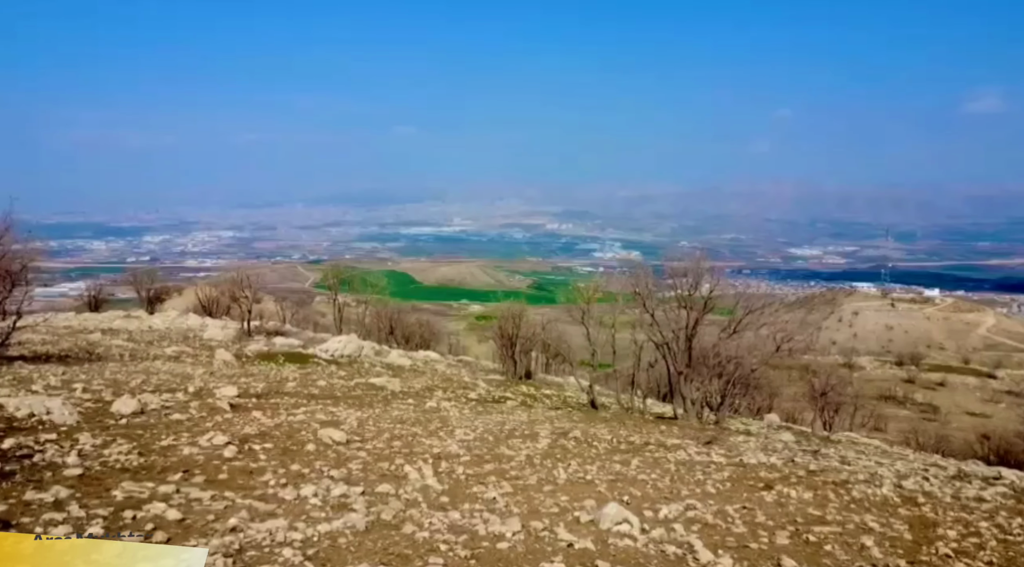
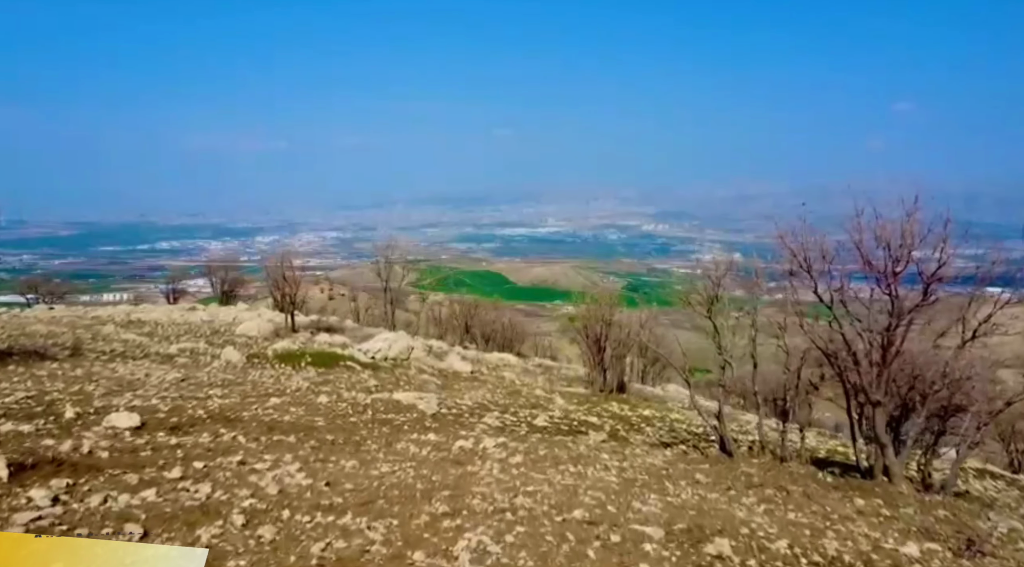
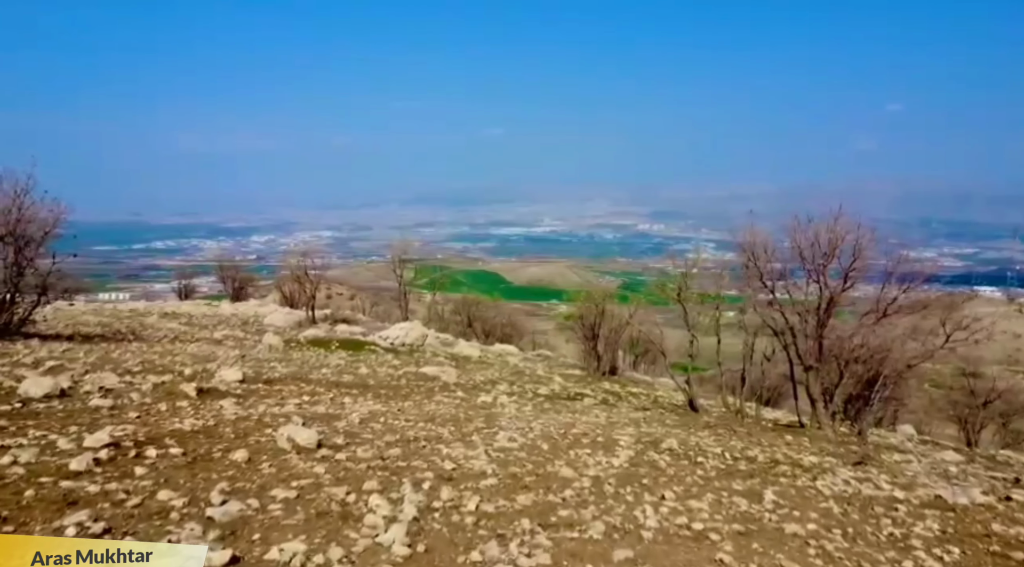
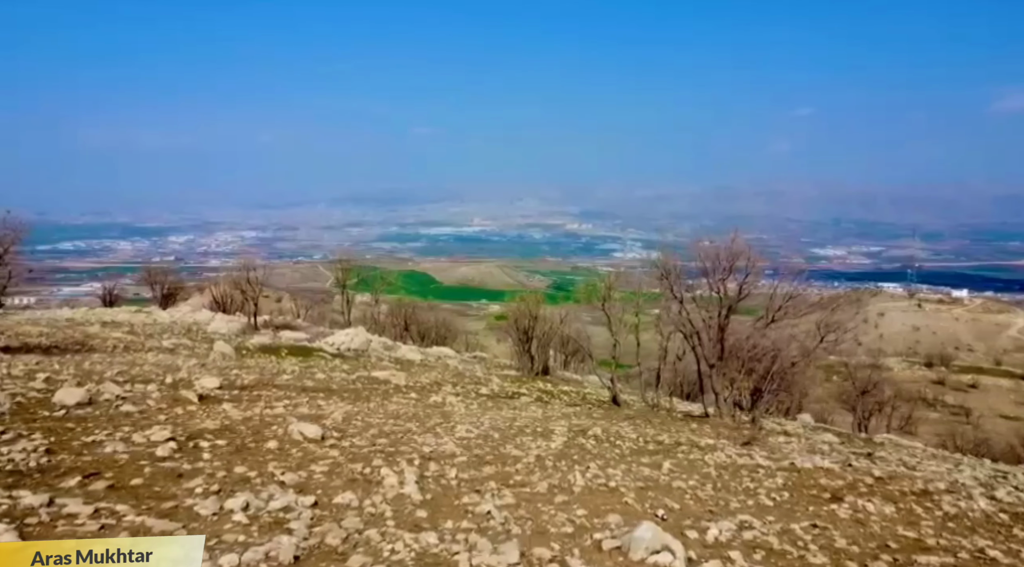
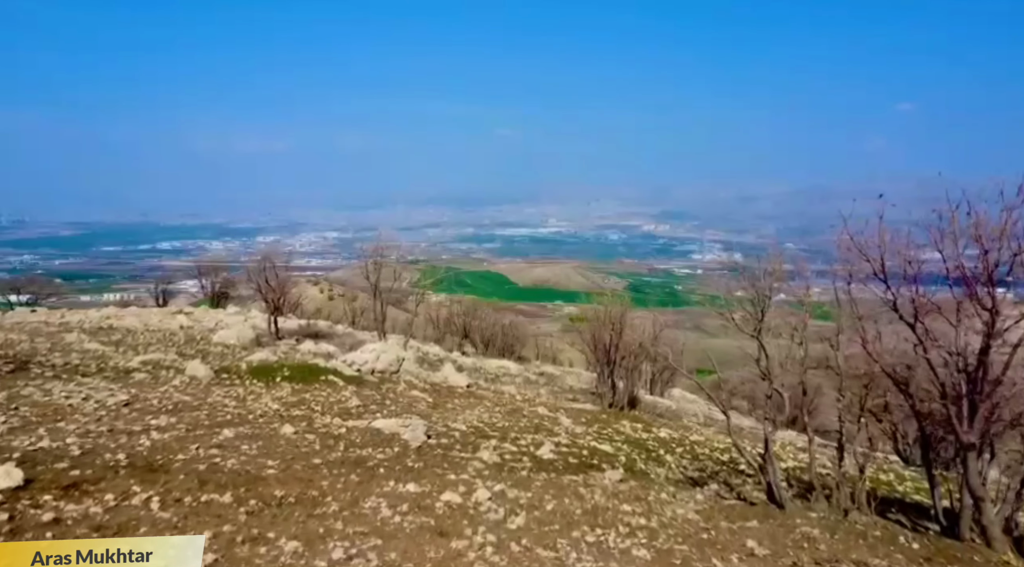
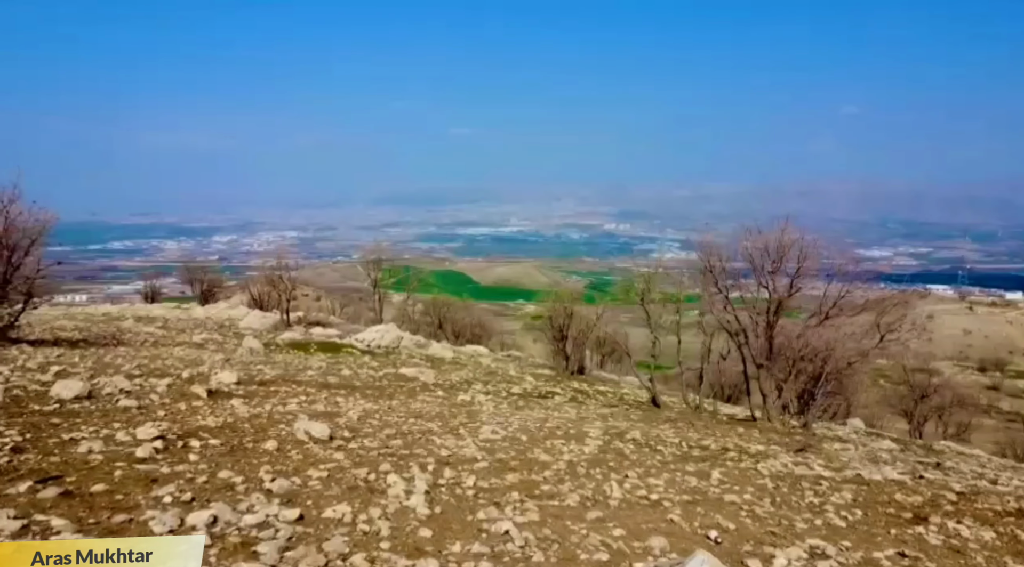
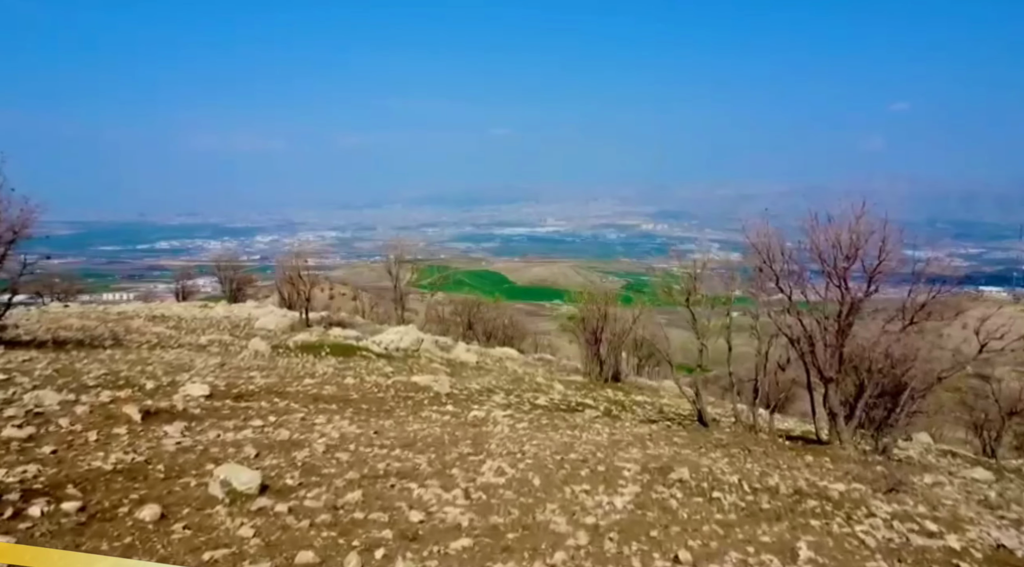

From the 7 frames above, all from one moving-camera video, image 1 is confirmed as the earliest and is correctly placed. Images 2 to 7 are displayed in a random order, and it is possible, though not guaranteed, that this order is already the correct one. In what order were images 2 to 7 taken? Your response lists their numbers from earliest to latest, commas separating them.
4, 6, 3, 7, 2, 5
